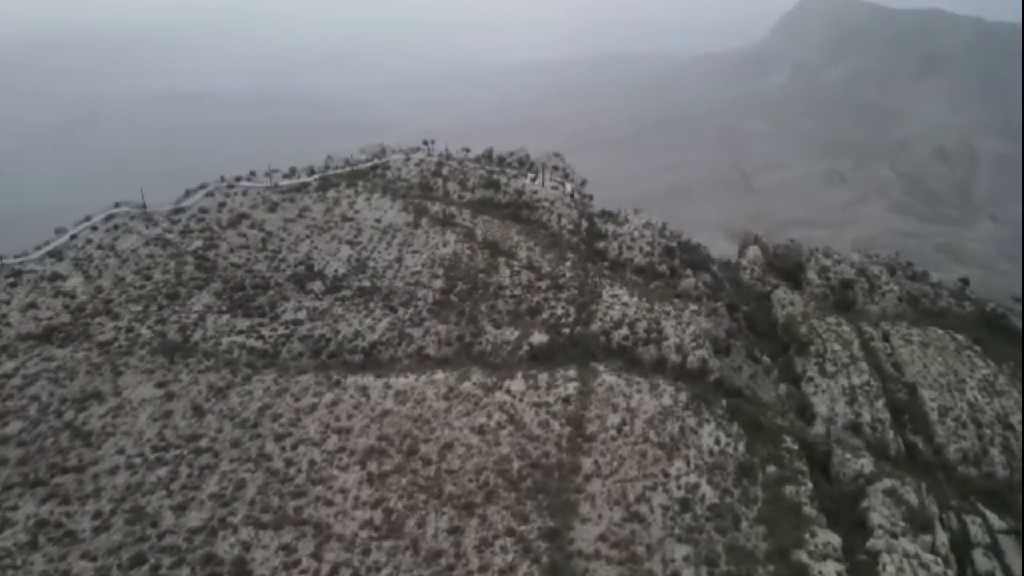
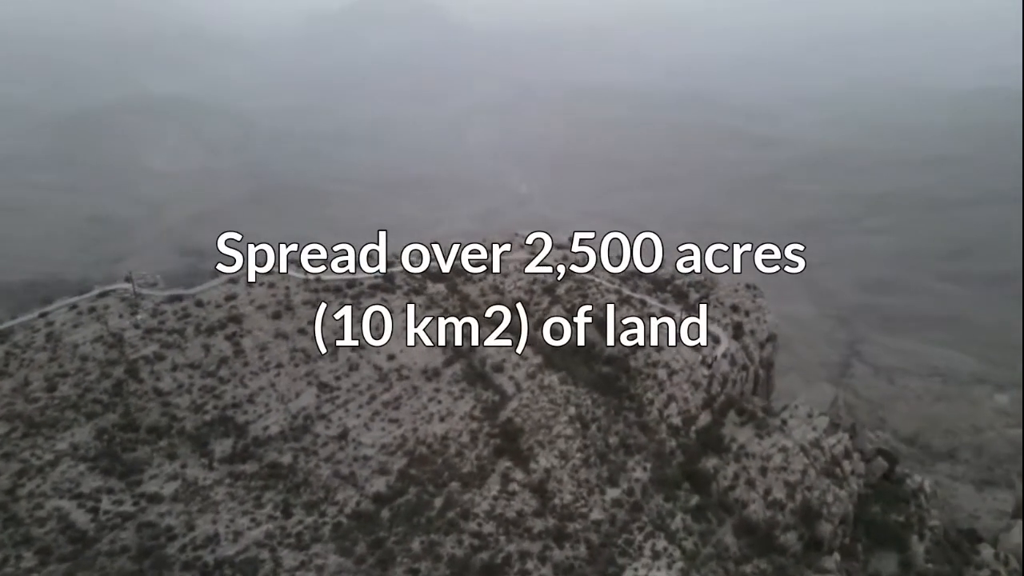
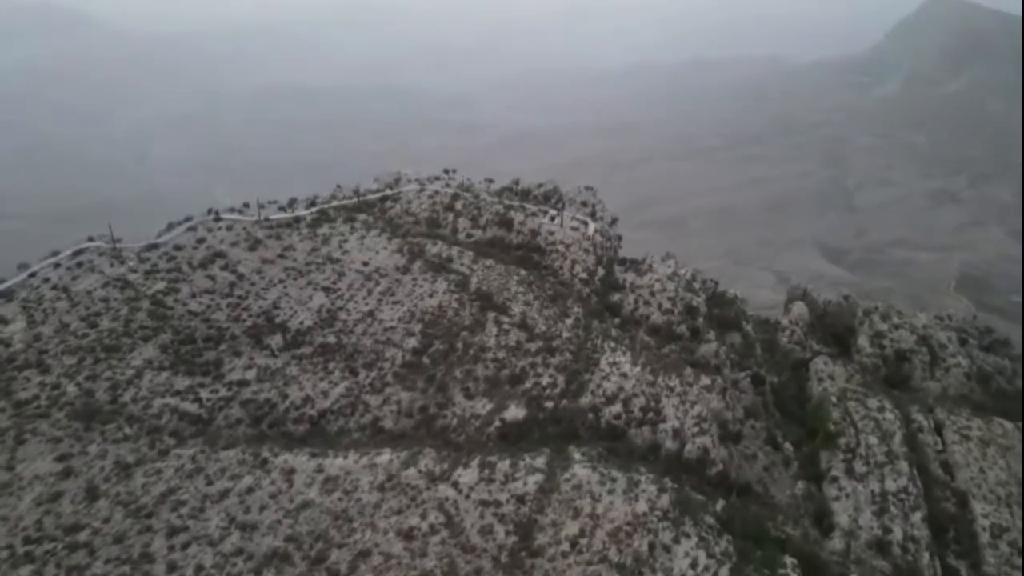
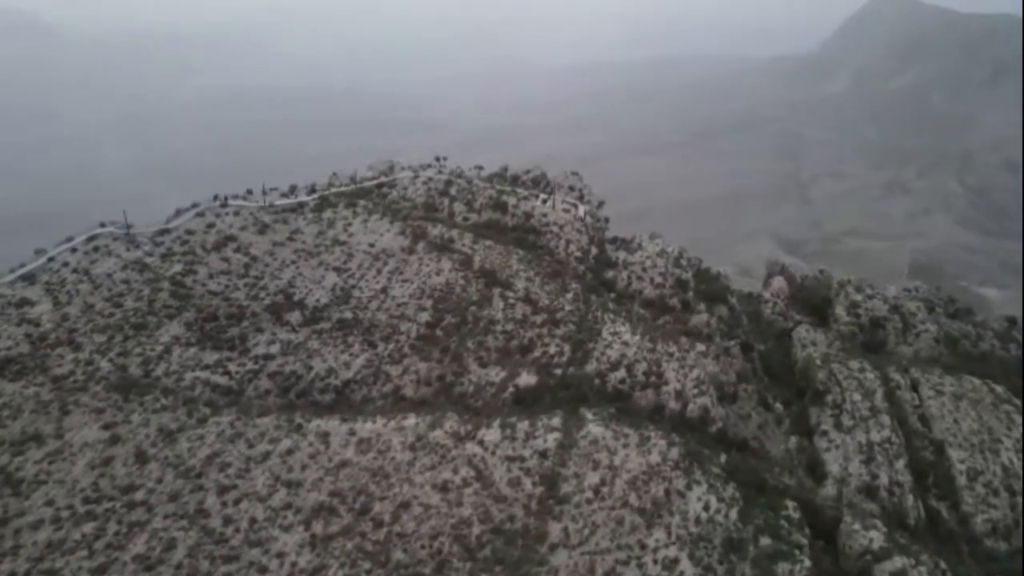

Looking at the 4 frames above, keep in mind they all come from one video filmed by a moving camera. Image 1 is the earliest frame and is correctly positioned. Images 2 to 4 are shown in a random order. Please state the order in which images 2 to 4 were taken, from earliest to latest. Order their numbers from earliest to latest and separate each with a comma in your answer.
4, 3, 2
